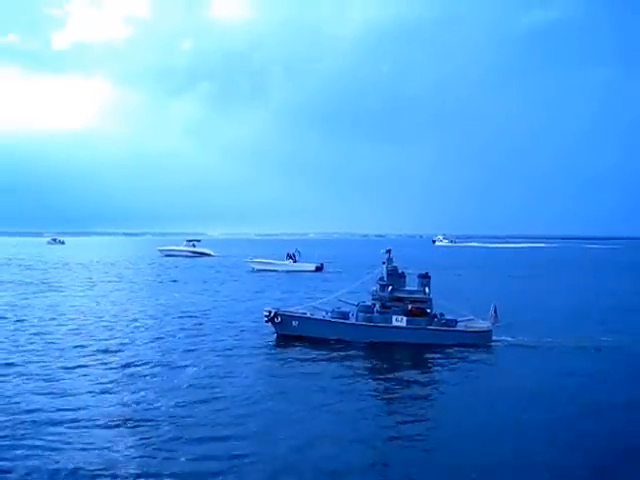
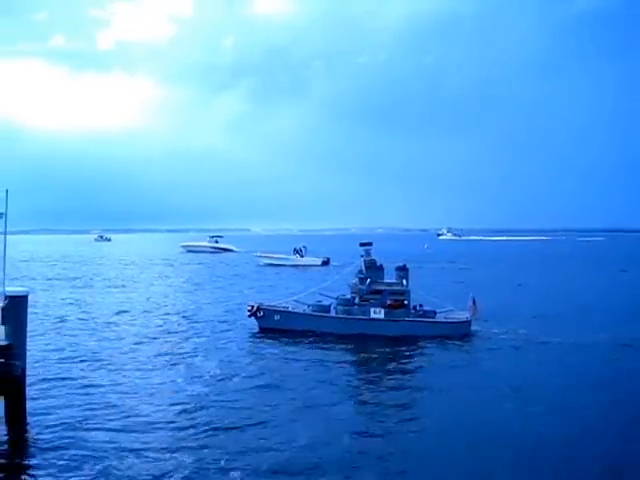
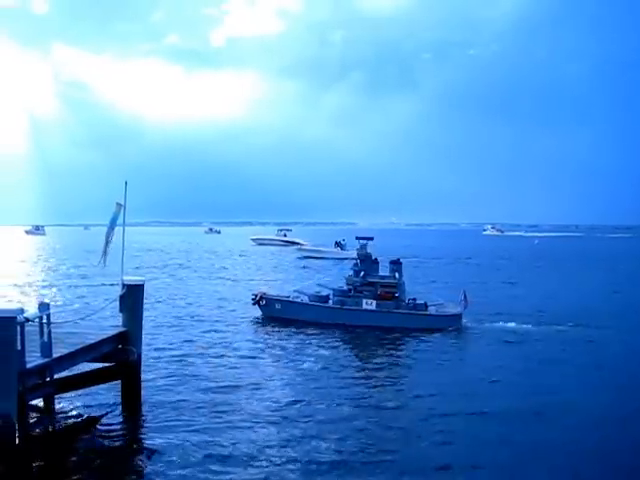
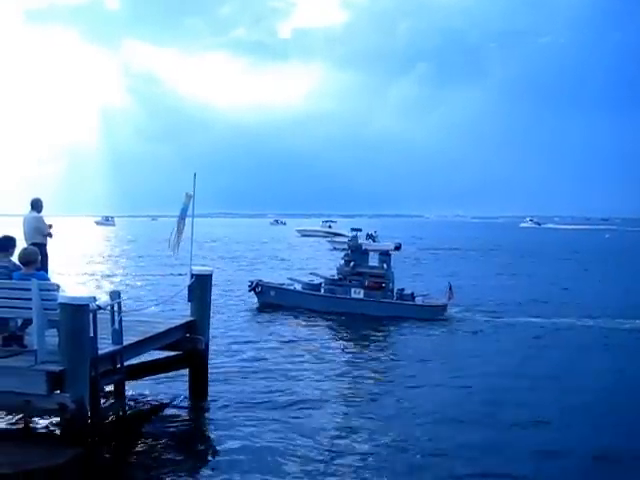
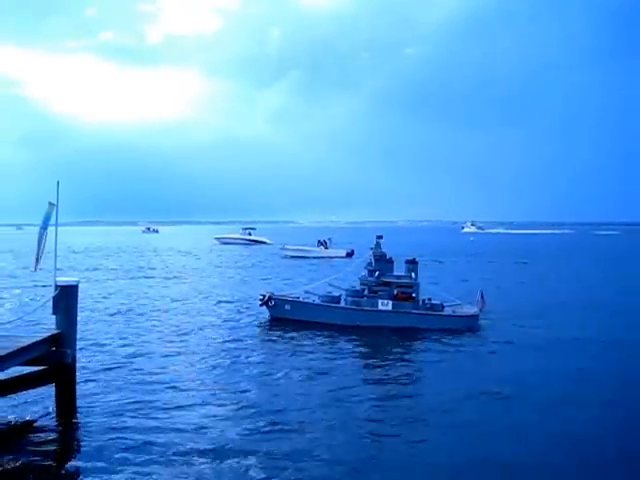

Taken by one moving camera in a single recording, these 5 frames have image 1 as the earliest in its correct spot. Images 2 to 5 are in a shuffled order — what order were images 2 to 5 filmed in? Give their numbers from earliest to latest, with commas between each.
2, 5, 3, 4
